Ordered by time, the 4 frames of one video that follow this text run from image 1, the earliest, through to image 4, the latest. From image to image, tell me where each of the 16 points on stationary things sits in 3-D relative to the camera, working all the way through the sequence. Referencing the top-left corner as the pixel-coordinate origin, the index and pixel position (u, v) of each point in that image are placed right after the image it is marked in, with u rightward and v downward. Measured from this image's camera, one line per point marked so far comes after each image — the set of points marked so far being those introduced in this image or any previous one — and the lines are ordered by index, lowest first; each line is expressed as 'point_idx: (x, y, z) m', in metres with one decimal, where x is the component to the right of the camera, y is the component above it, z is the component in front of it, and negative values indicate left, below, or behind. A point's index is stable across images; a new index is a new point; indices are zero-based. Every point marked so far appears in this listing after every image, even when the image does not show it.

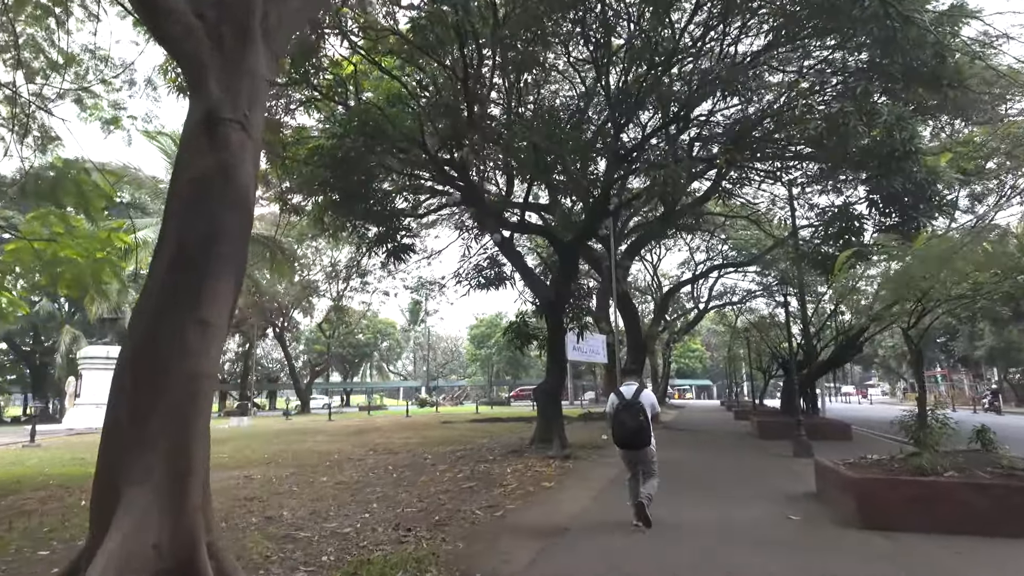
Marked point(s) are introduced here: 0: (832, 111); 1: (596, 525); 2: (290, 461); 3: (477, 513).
0: (+4.2, +2.3, +9.0) m
1: (+0.8, -2.2, +6.5) m
2: (-3.7, -2.9, +11.4) m
3: (-0.3, -2.1, +6.5) m
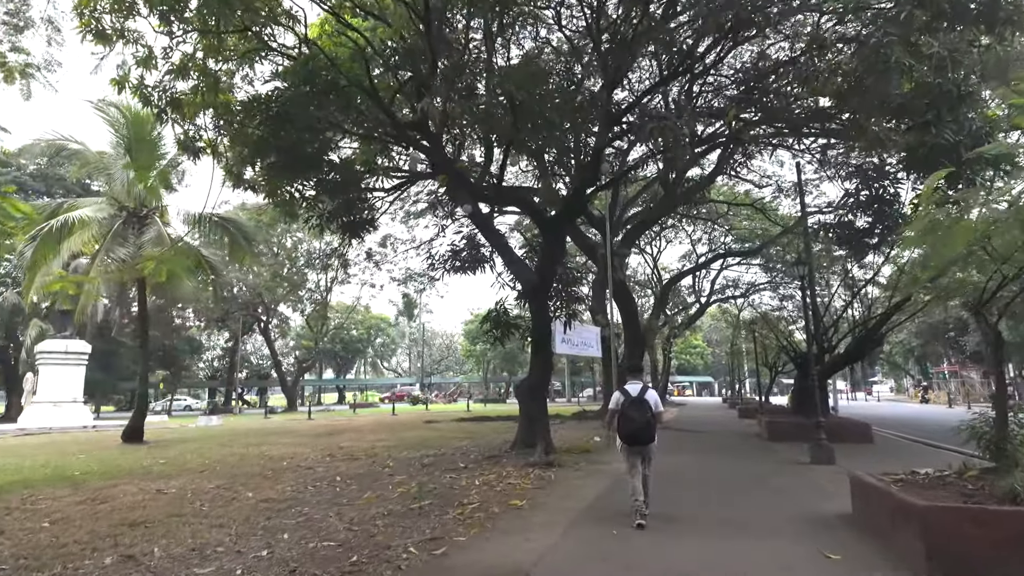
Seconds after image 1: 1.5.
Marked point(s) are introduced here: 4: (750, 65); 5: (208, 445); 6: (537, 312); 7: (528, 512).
0: (+3.8, +2.6, +7.3) m
1: (+0.4, -2.0, +4.9) m
2: (-4.1, -2.6, +9.8) m
3: (-0.7, -1.9, +4.9) m
4: (+3.8, +3.5, +10.9) m
5: (-6.4, -3.3, +14.3) m
6: (+0.4, -0.4, +12.0) m
7: (+0.1, -2.1, +6.6) m
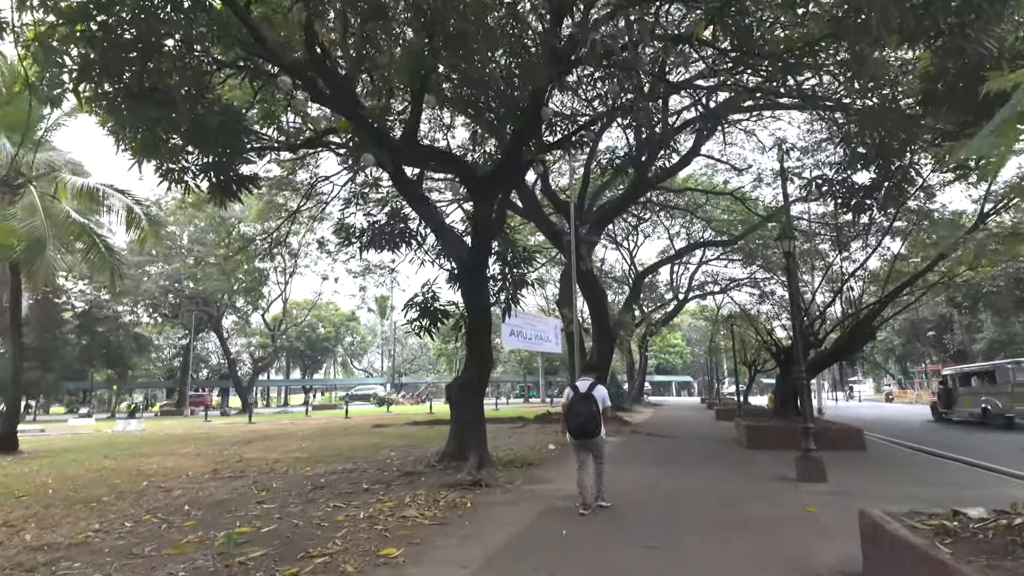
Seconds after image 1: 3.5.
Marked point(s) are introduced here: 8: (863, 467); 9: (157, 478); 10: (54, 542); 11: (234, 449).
0: (+2.9, +2.9, +5.4) m
1: (-0.4, -1.7, +2.9) m
2: (-5.1, -2.3, +7.7) m
3: (-1.6, -1.6, +2.8) m
4: (+2.8, +3.8, +9.0) m
5: (-7.5, -3.0, +12.1) m
6: (-0.6, -0.1, +9.9) m
7: (-0.8, -1.8, +4.5) m
8: (+4.8, -2.5, +9.4) m
9: (-4.6, -2.5, +9.1) m
10: (-3.5, -2.0, +5.4) m
11: (-5.4, -3.1, +13.5) m
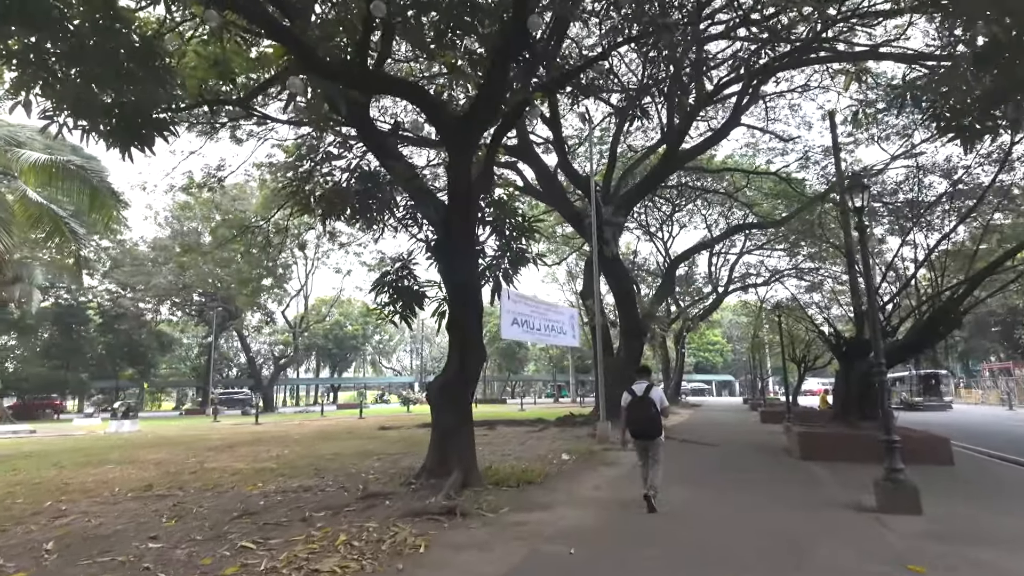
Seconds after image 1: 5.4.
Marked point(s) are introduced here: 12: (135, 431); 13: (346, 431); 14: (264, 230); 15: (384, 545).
0: (+2.6, +3.2, +3.4) m
1: (-0.9, -1.4, +1.1) m
2: (-5.2, -2.1, +6.1) m
3: (-2.0, -1.3, +1.0) m
4: (+2.6, +4.1, +7.0) m
5: (-7.4, -2.7, +10.6) m
6: (-0.7, +0.1, +8.1) m
7: (-1.1, -1.6, +2.7) m
8: (+4.7, -2.1, +7.2) m
9: (-4.7, -2.2, +7.4) m
10: (-3.8, -1.7, +3.7) m
11: (-5.3, -2.9, +11.9) m
12: (-10.6, -4.0, +19.5) m
13: (-4.4, -3.8, +18.4) m
14: (-6.5, +1.6, +17.9) m
15: (-0.9, -1.9, +5.0) m
